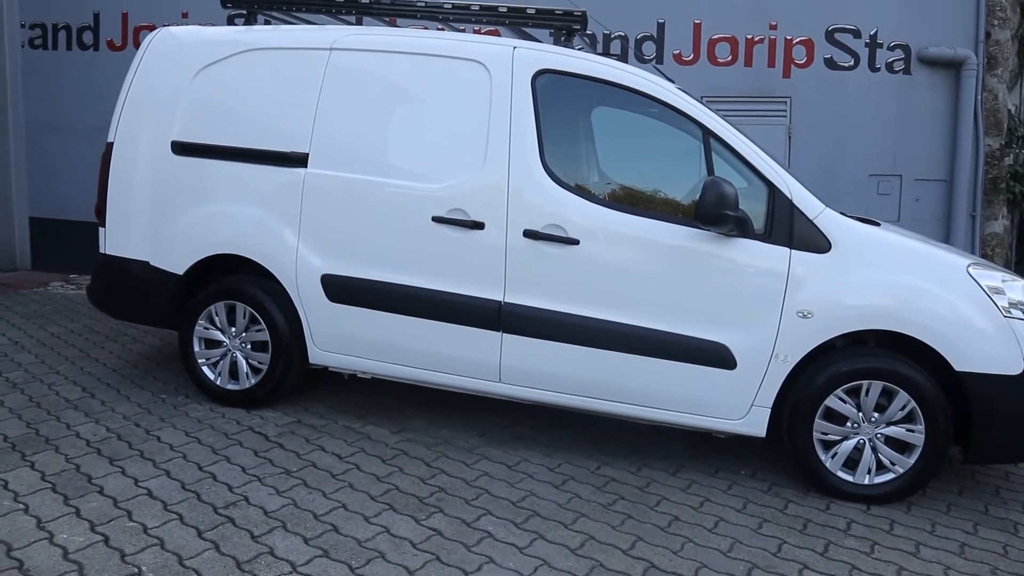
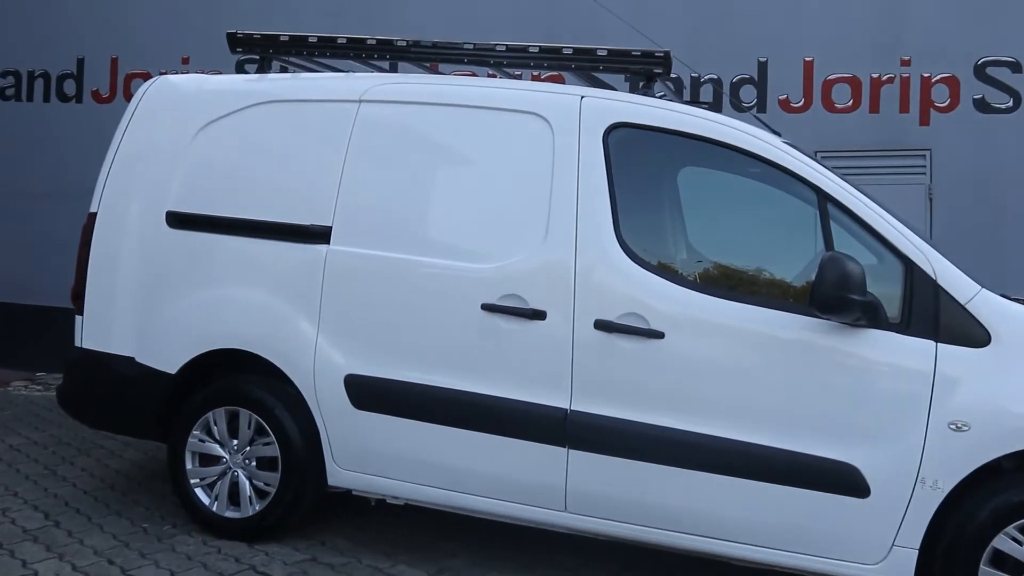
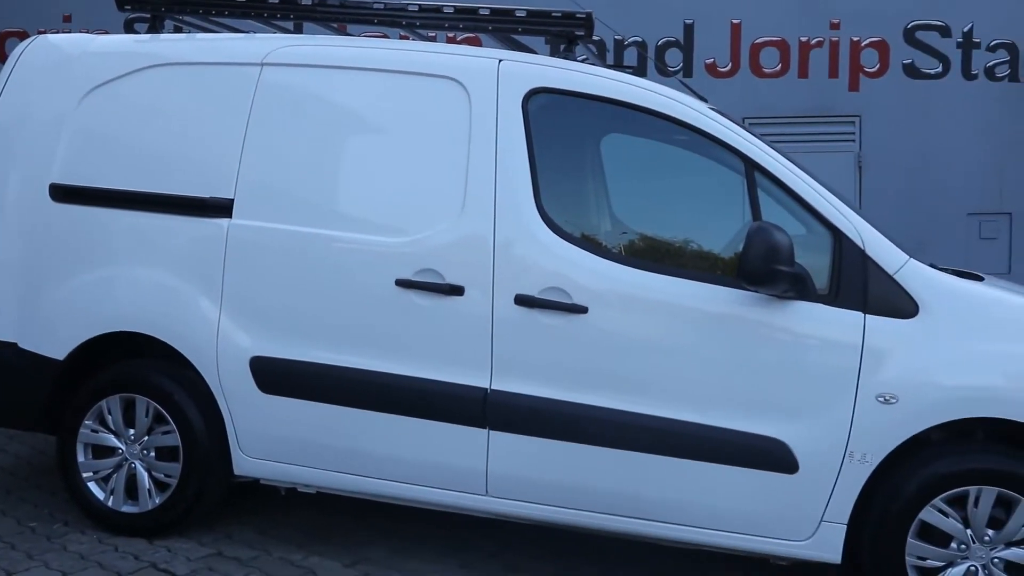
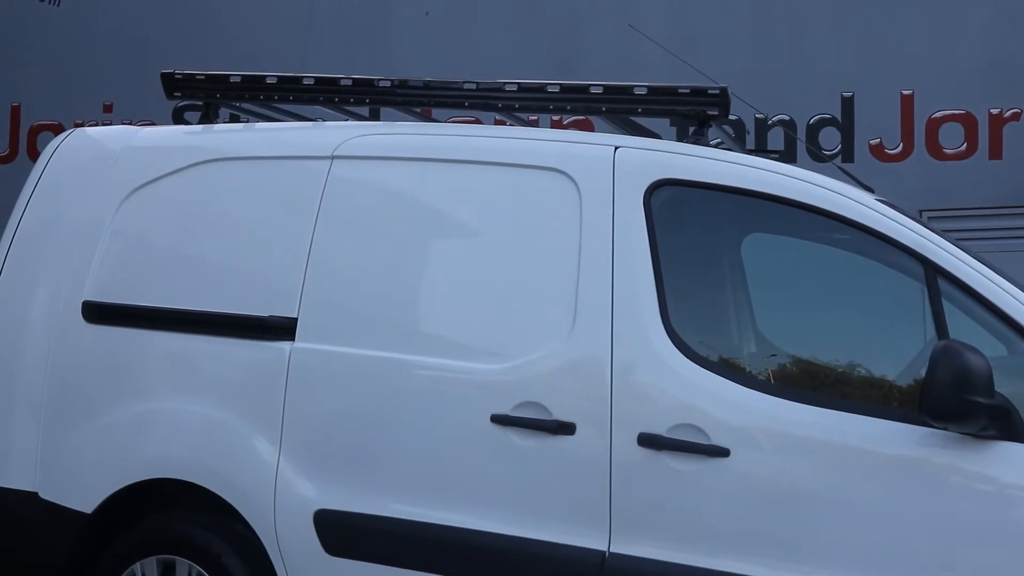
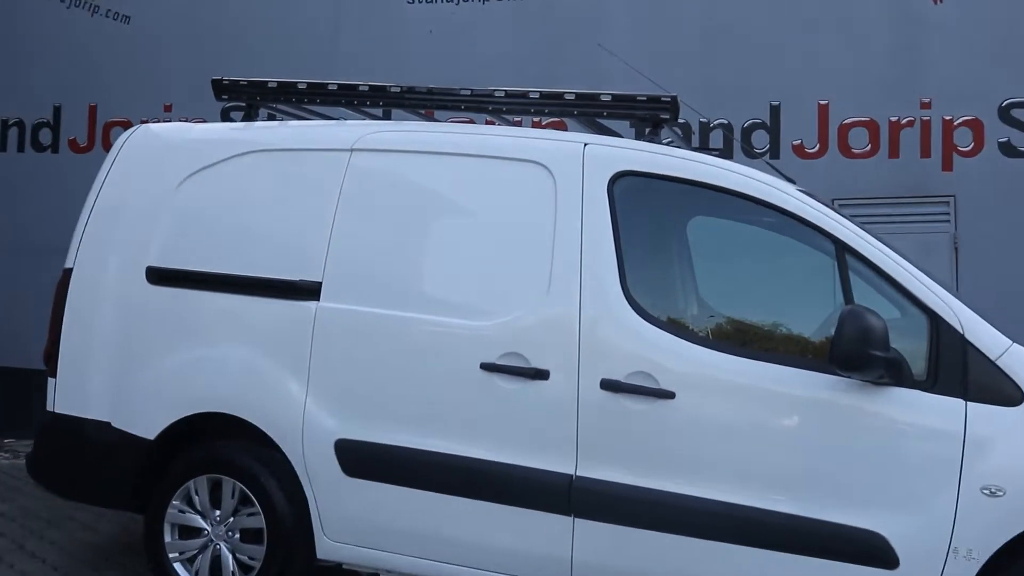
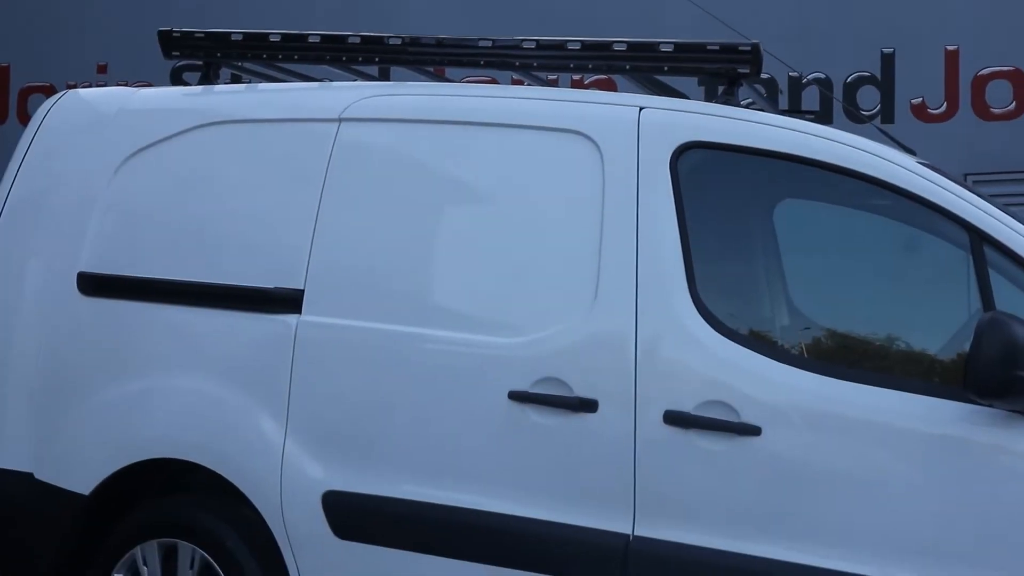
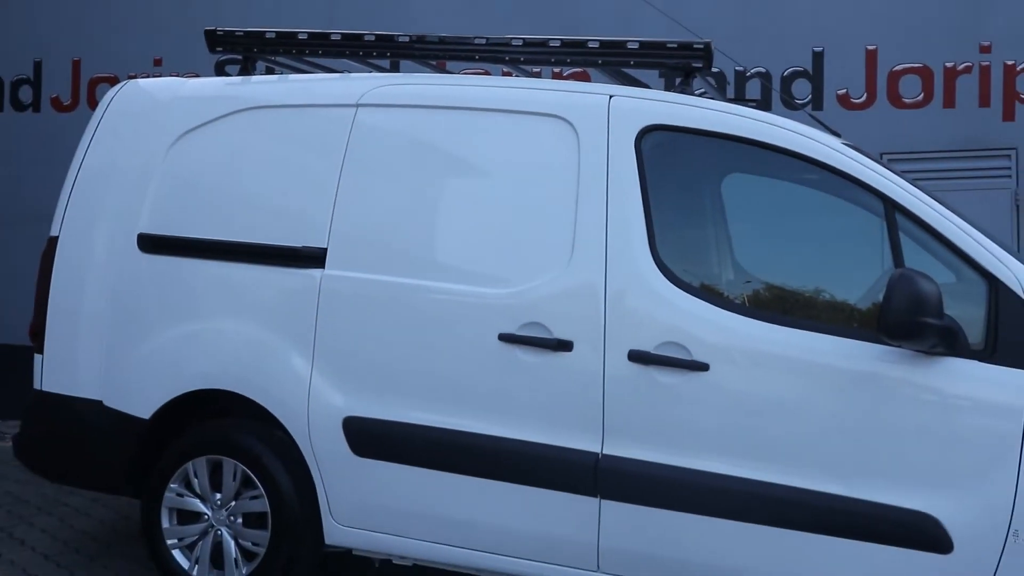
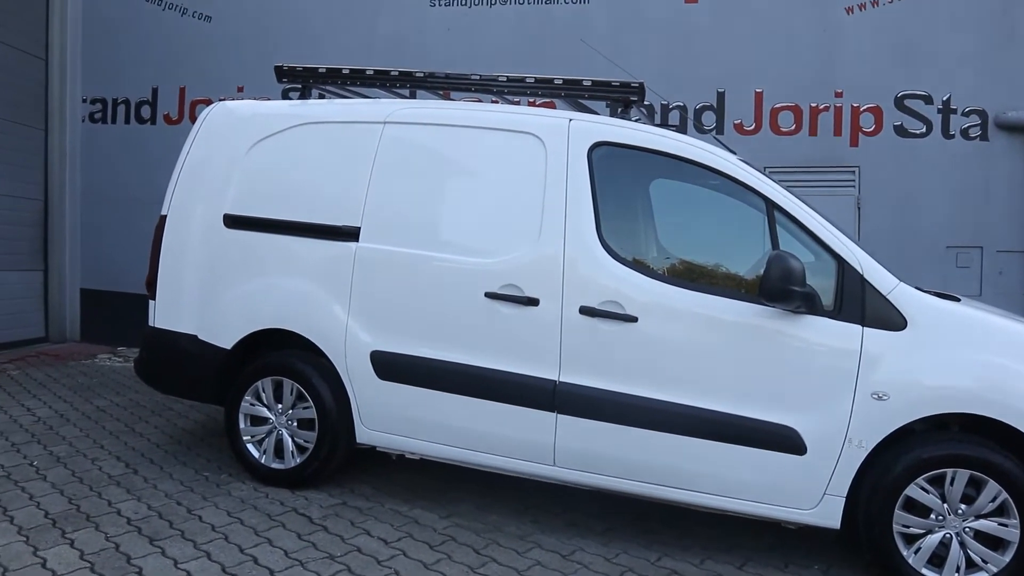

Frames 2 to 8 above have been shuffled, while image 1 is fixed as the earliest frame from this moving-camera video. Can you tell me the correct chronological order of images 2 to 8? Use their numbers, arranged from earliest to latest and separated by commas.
8, 2, 5, 4, 6, 7, 3
